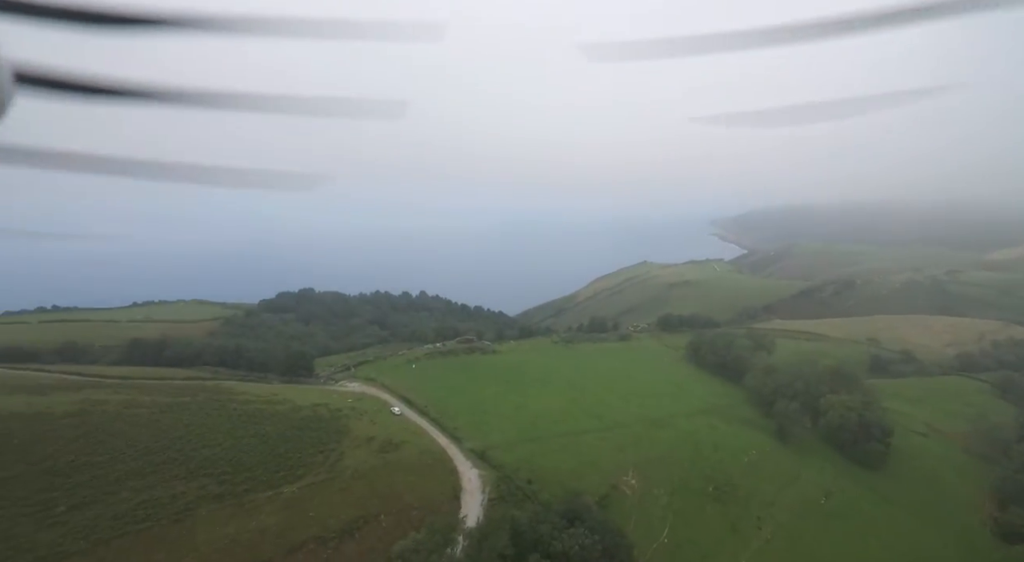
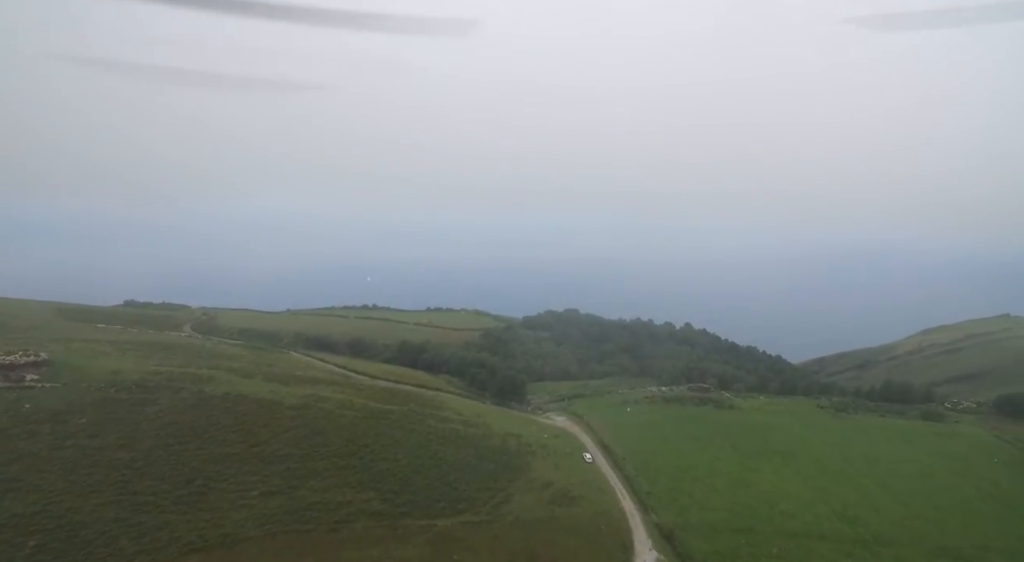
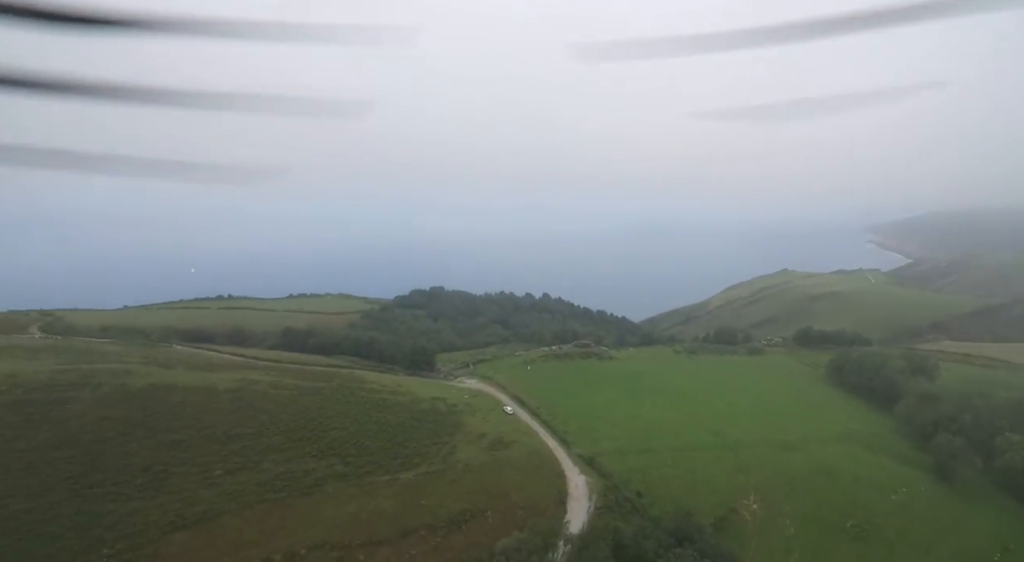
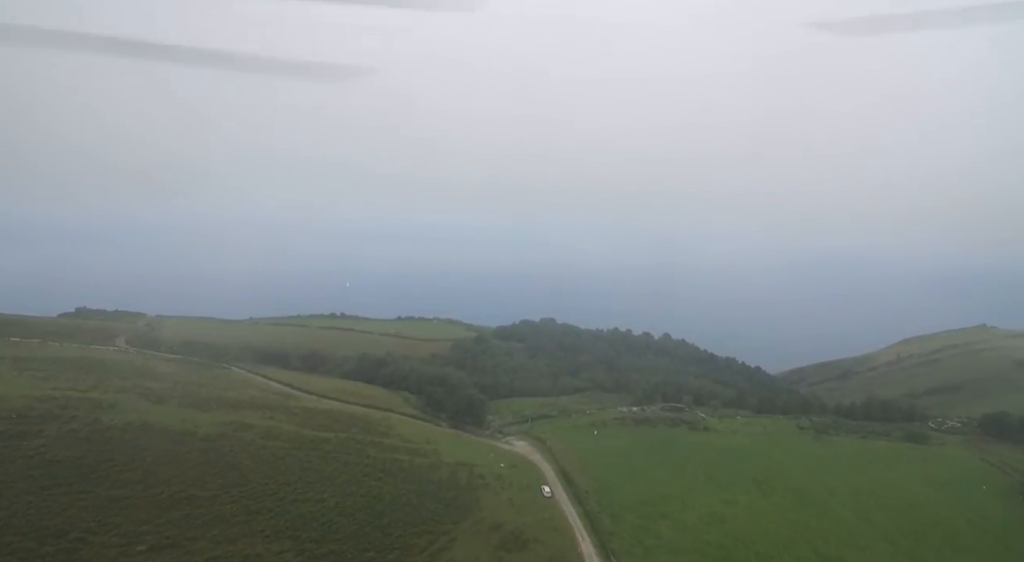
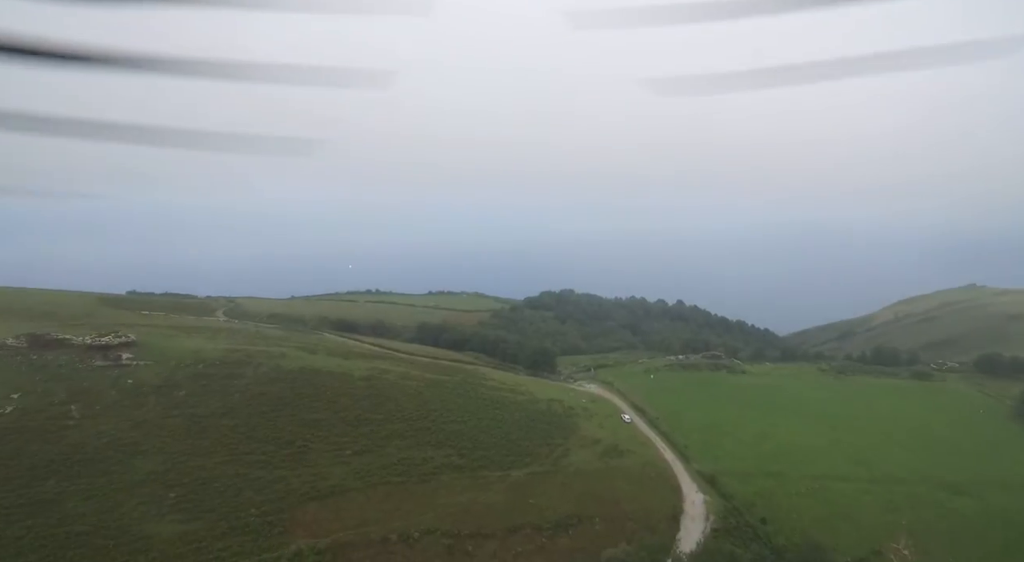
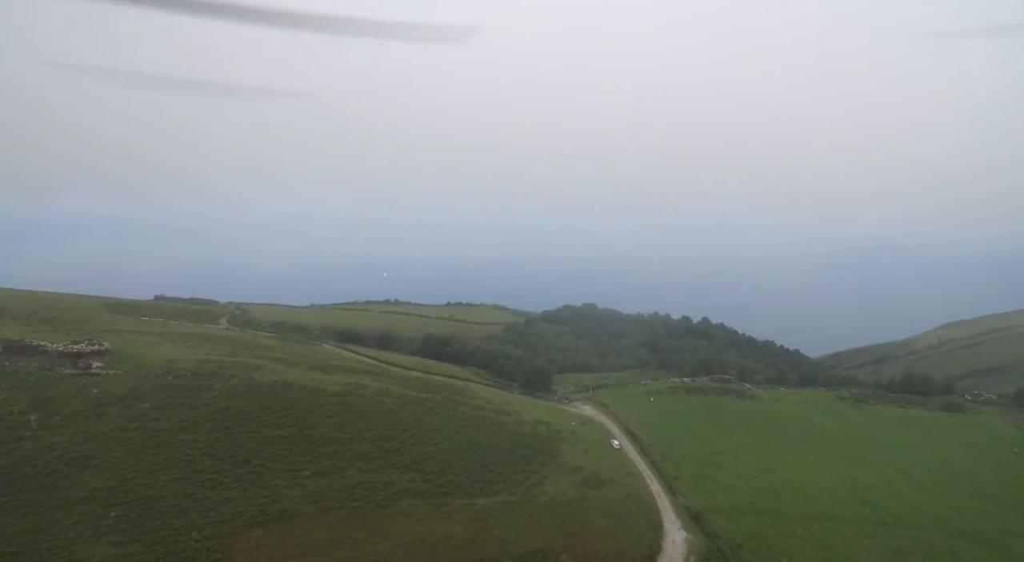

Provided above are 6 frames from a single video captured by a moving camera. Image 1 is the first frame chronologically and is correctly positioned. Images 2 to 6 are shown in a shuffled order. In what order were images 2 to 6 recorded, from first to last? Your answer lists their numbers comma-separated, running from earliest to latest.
3, 5, 6, 2, 4
